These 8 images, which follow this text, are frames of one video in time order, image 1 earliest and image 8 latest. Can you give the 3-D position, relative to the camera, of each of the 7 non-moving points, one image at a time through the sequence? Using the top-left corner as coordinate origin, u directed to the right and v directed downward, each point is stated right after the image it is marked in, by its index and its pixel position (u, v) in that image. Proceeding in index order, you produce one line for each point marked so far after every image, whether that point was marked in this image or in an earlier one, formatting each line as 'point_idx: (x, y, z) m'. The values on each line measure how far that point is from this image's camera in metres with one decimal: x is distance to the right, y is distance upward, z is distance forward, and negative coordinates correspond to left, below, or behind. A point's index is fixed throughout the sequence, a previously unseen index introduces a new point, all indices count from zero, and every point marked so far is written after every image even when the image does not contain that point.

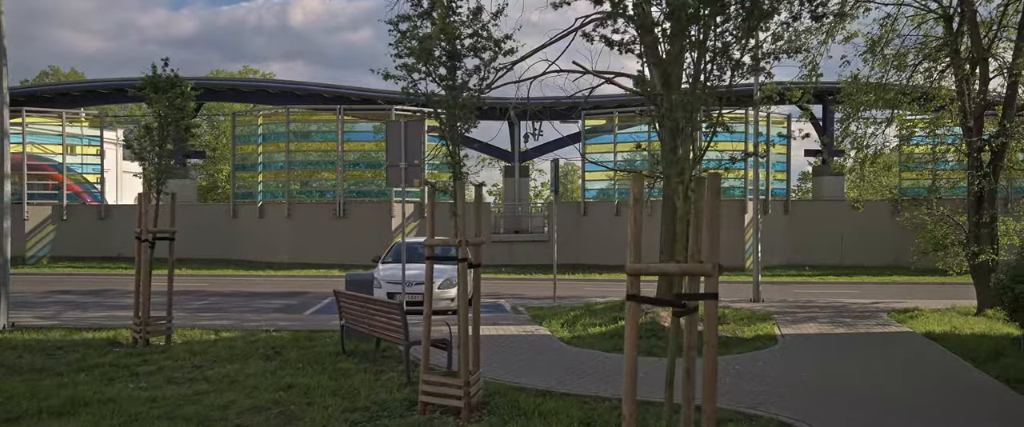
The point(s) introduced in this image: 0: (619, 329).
0: (+1.4, -1.5, +10.6) m
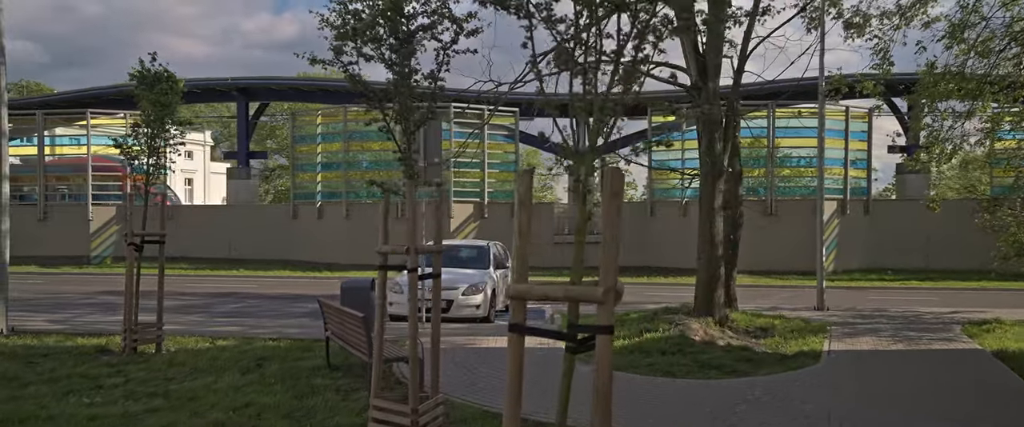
0: (+1.5, -1.5, +9.6) m
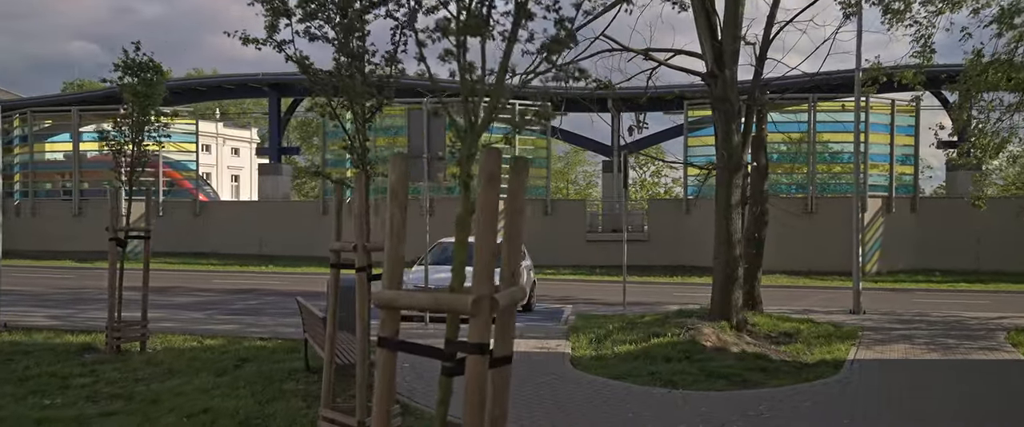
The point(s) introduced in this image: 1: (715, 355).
0: (+1.5, -1.5, +9.0) m
1: (+2.2, -1.5, +8.8) m
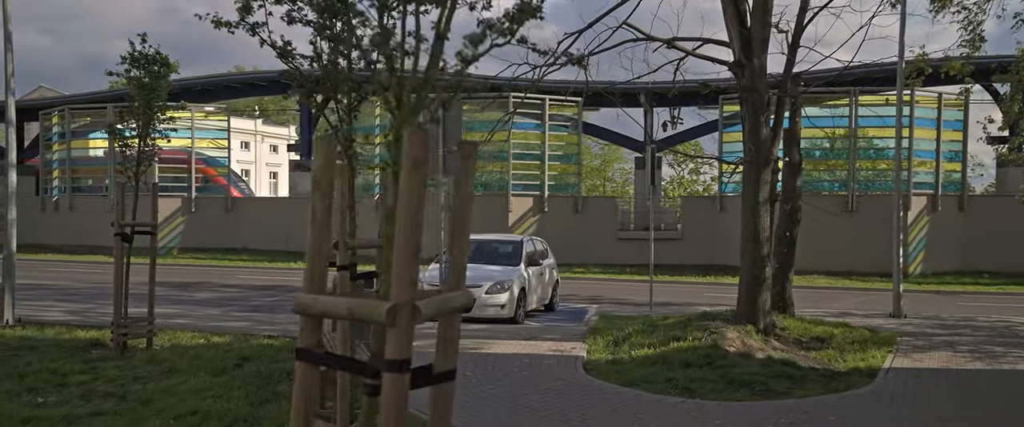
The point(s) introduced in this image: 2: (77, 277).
0: (+1.6, -1.4, +8.5) m
1: (+2.3, -1.5, +8.3) m
2: (-9.9, -1.5, +18.7) m
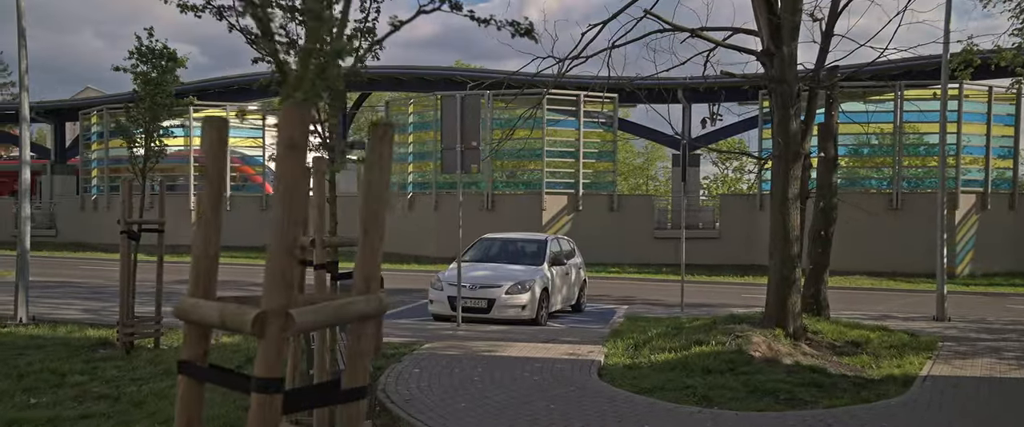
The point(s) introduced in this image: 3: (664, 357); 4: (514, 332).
0: (+1.7, -1.4, +8.1) m
1: (+2.4, -1.5, +7.8) m
2: (-9.2, -1.4, +18.8) m
3: (+1.5, -1.4, +8.3) m
4: (0.0, -1.5, +10.2) m
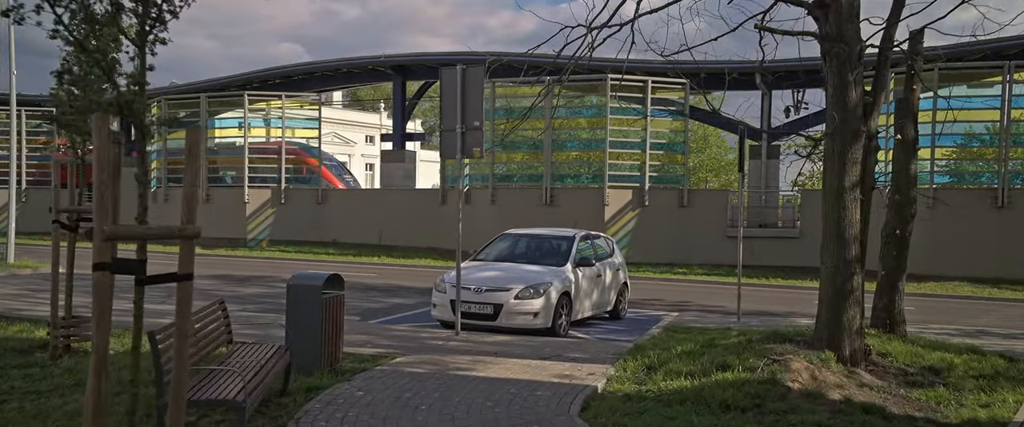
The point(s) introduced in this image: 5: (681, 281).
0: (+1.5, -1.3, +6.4) m
1: (+2.1, -1.4, +6.1) m
2: (-8.2, -1.2, +18.3) m
3: (+1.3, -1.4, +6.7) m
4: (0.0, -1.4, +8.7) m
5: (+4.1, -1.6, +19.9) m
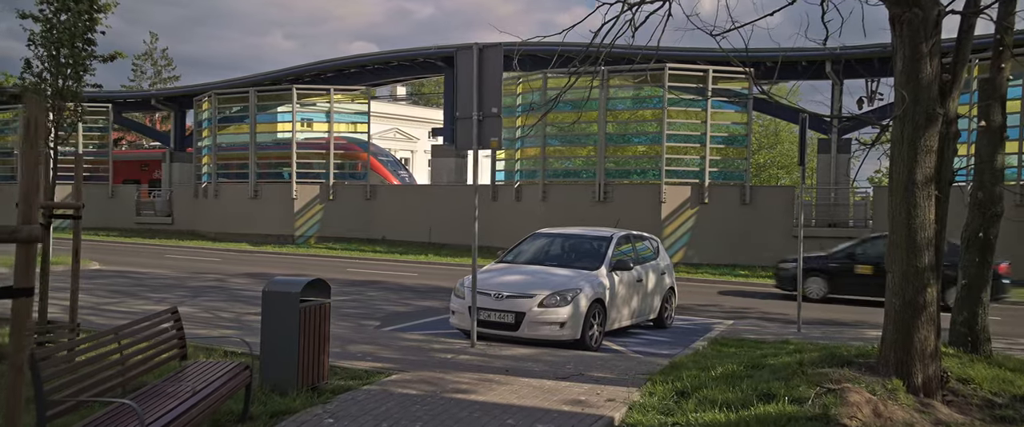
0: (+1.5, -1.3, +5.3) m
1: (+2.1, -1.4, +4.9) m
2: (-7.2, -1.1, +17.9) m
3: (+1.3, -1.4, +5.6) m
4: (+0.2, -1.4, +7.7) m
5: (+5.2, -1.6, +18.6) m
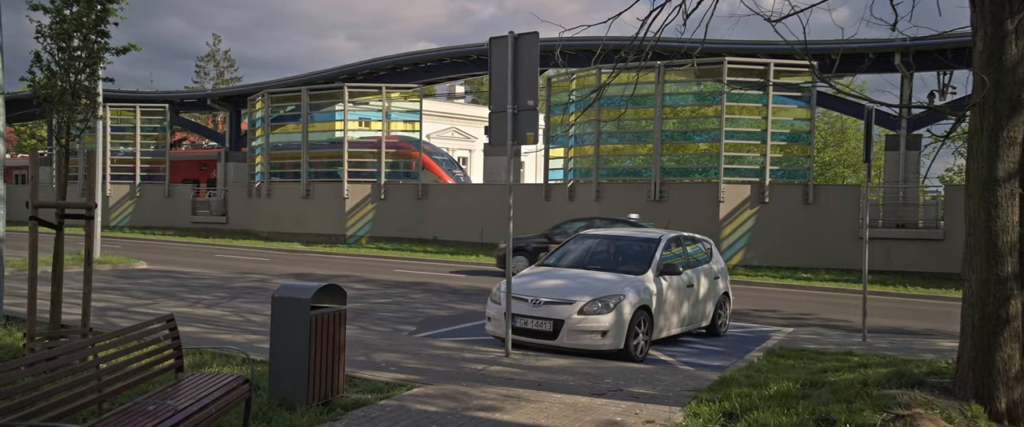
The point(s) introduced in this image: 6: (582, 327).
0: (+1.6, -1.4, +4.7) m
1: (+2.2, -1.4, +4.3) m
2: (-6.2, -1.1, +17.9) m
3: (+1.5, -1.4, +5.0) m
4: (+0.5, -1.4, +7.1) m
5: (+6.3, -1.6, +17.7) m
6: (+0.7, -1.1, +8.0) m
